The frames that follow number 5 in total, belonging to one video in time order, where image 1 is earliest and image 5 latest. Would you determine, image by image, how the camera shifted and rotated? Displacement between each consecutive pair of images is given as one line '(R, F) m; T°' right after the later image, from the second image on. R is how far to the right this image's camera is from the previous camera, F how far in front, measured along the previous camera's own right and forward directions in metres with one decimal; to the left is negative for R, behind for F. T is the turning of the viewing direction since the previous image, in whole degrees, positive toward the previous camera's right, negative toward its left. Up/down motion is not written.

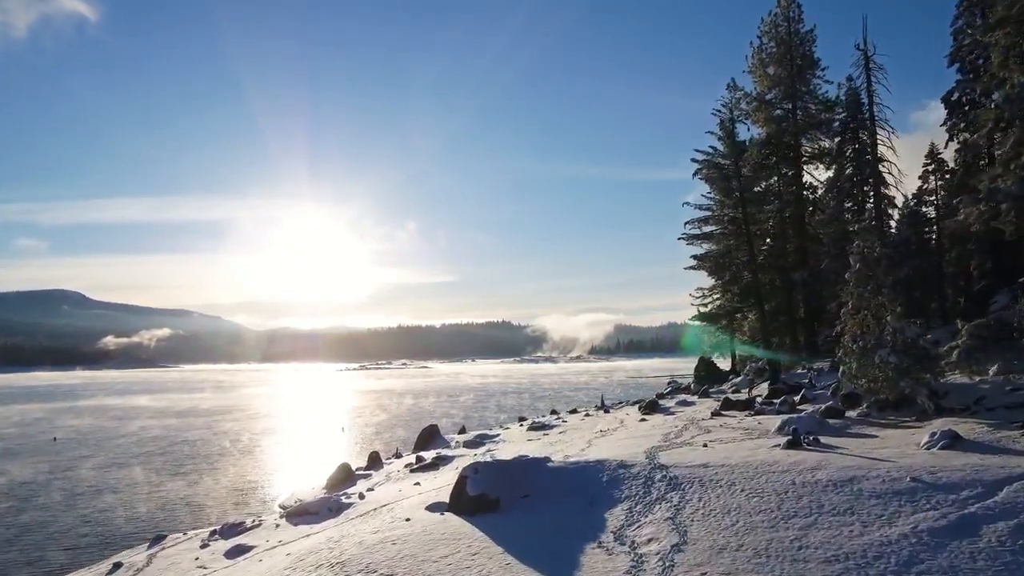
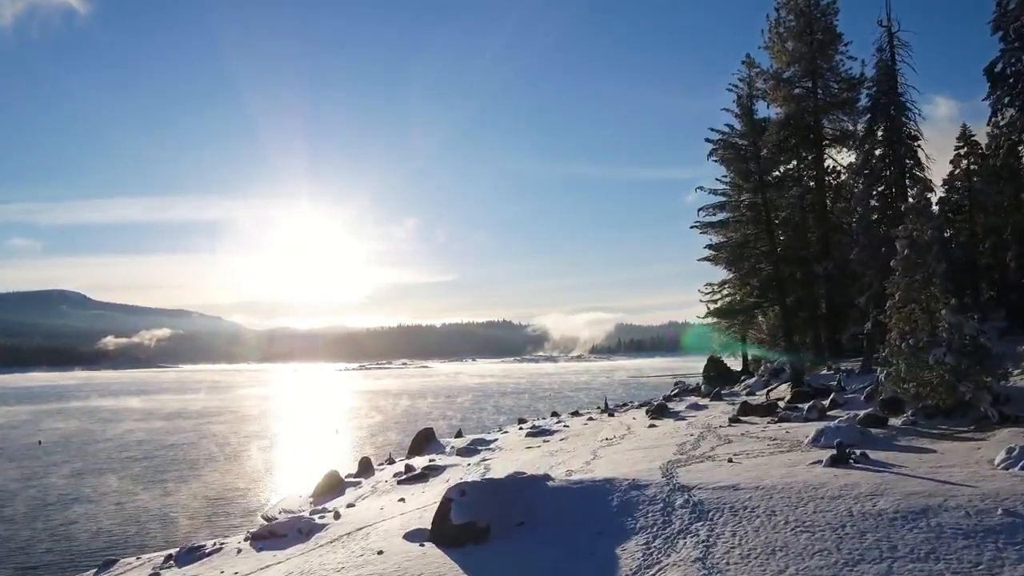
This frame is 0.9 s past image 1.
(+0.1, +2.6) m; 0°
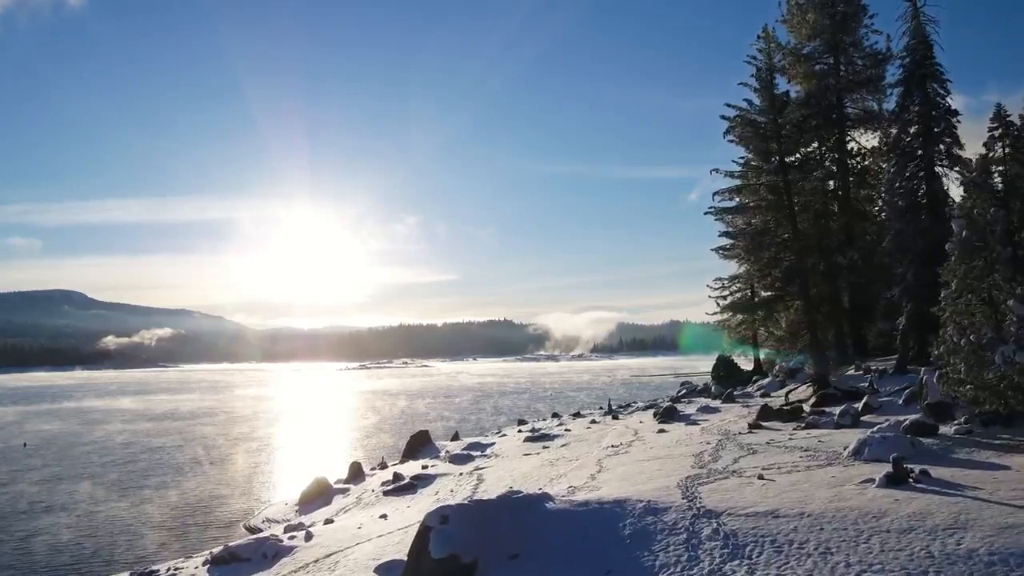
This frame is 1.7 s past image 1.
(+0.2, +2.3) m; 0°
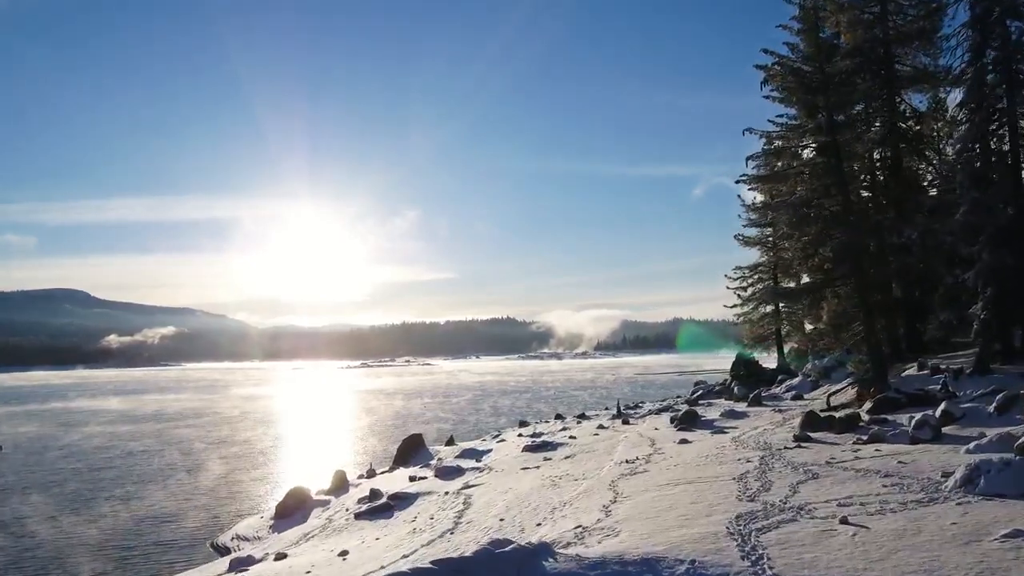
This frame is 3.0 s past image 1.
(+0.2, +3.8) m; 0°
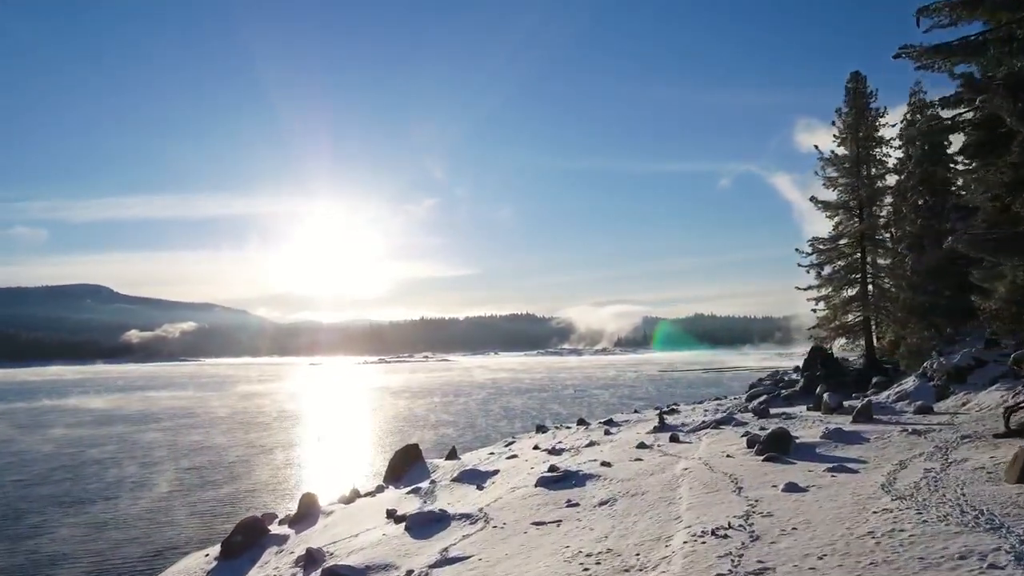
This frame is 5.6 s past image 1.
(+0.2, +8.0) m; -1°
